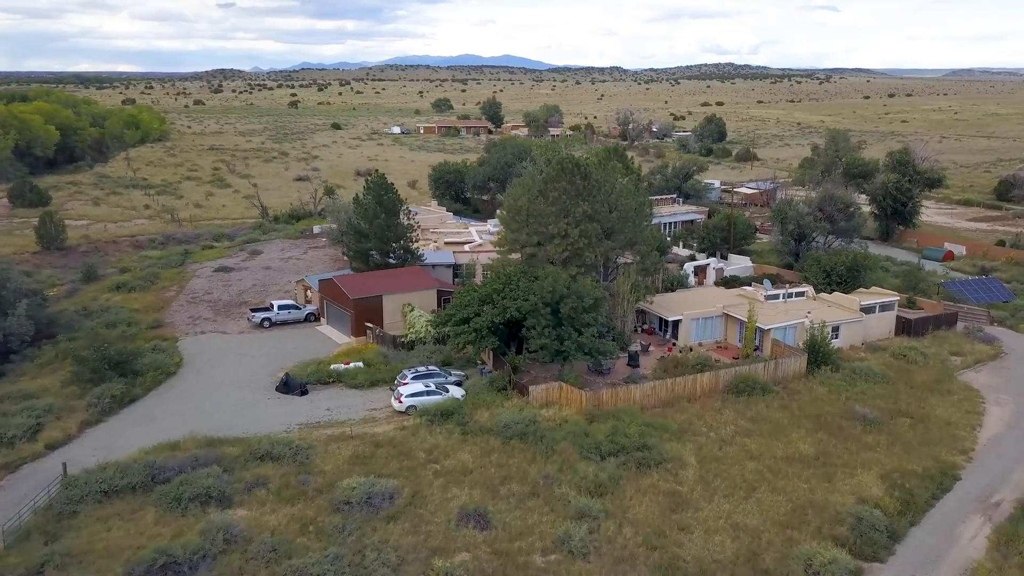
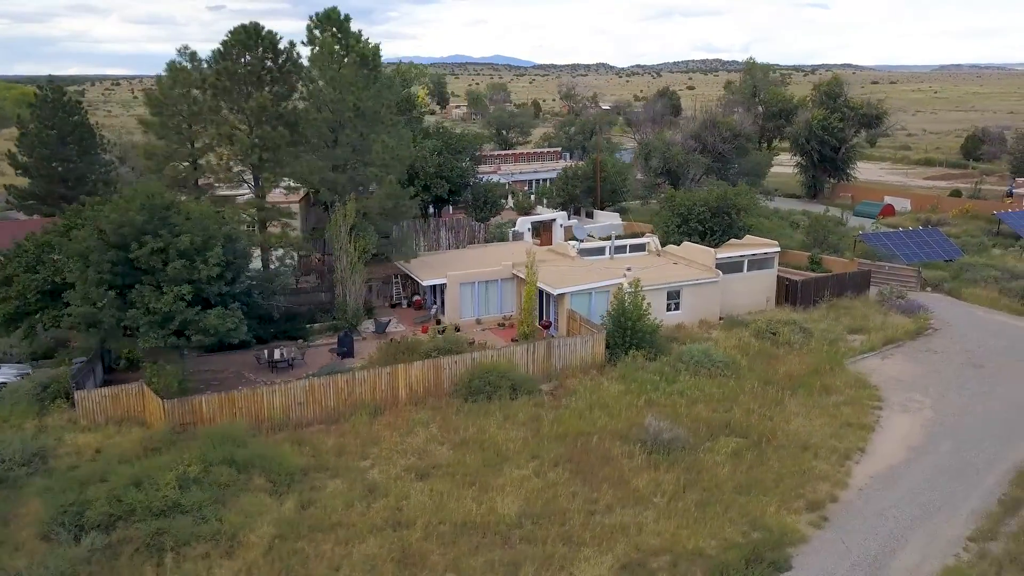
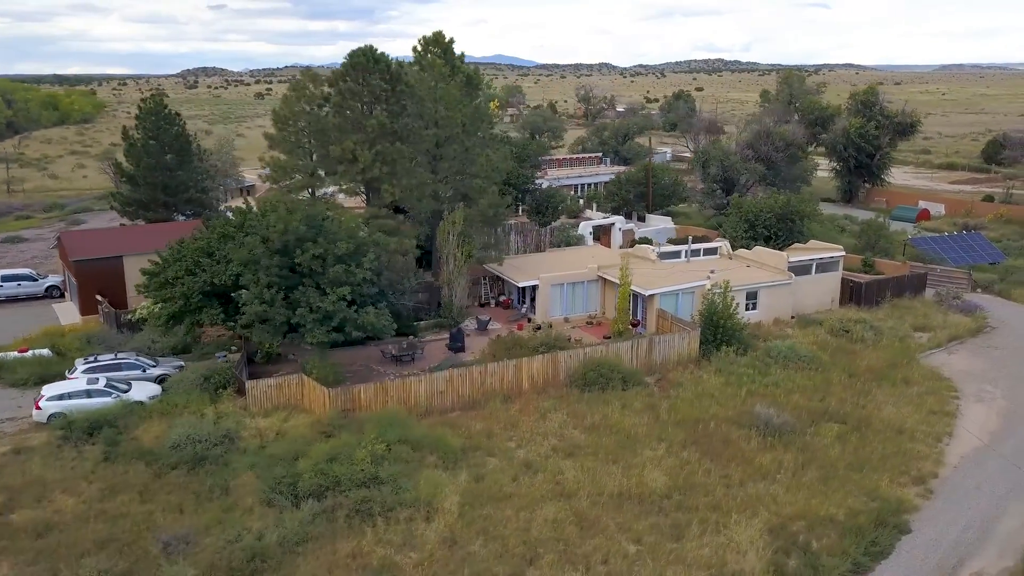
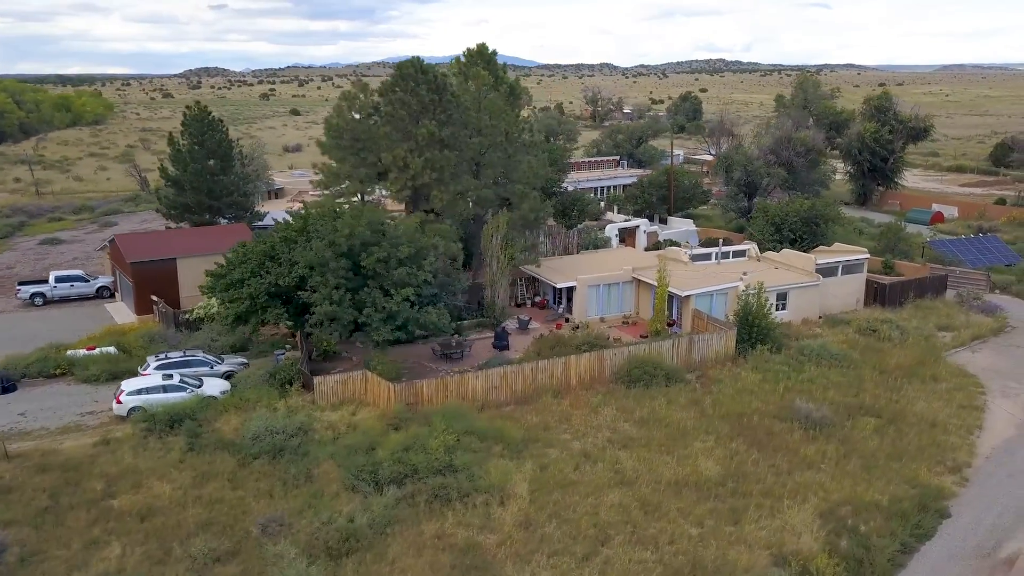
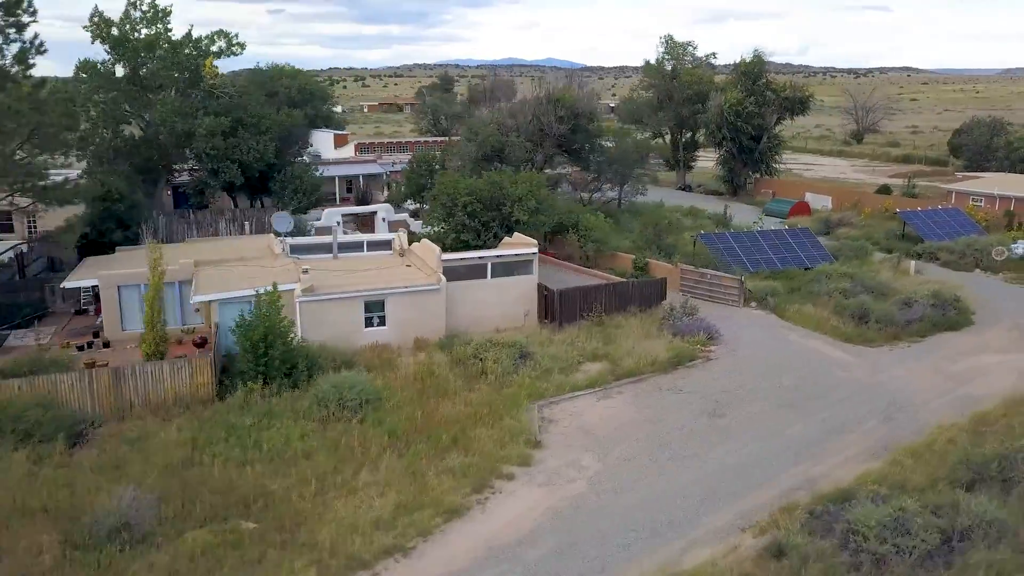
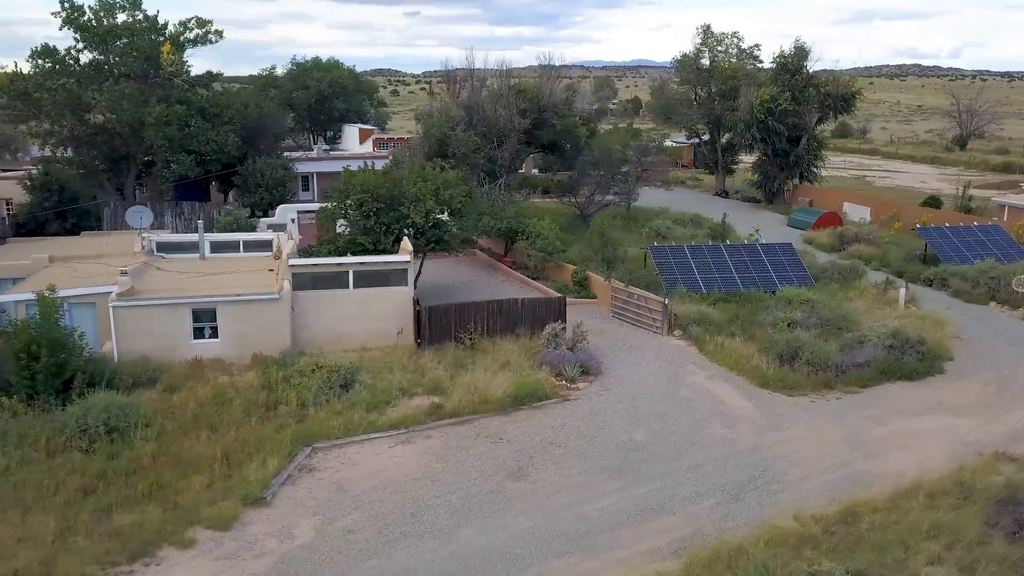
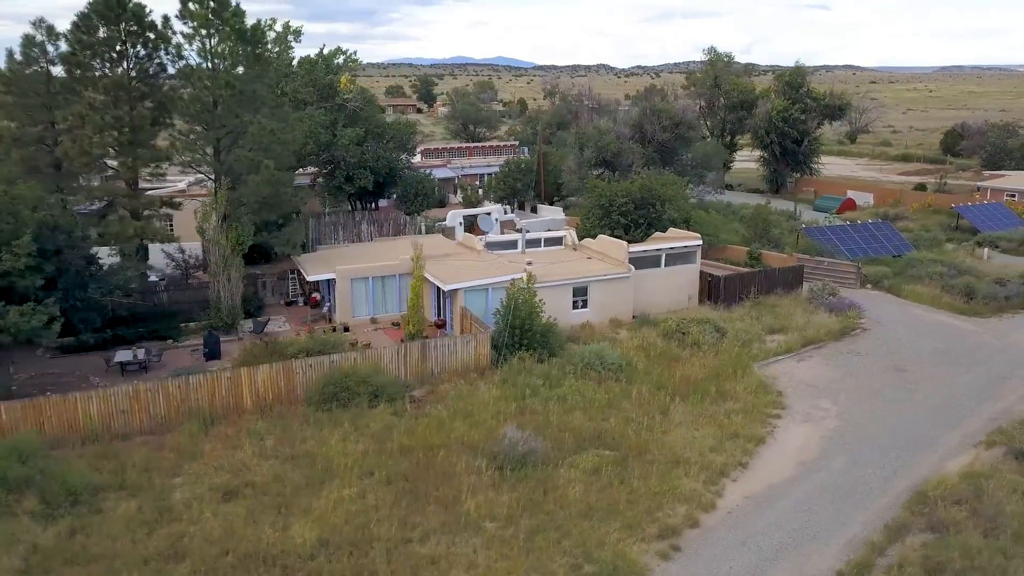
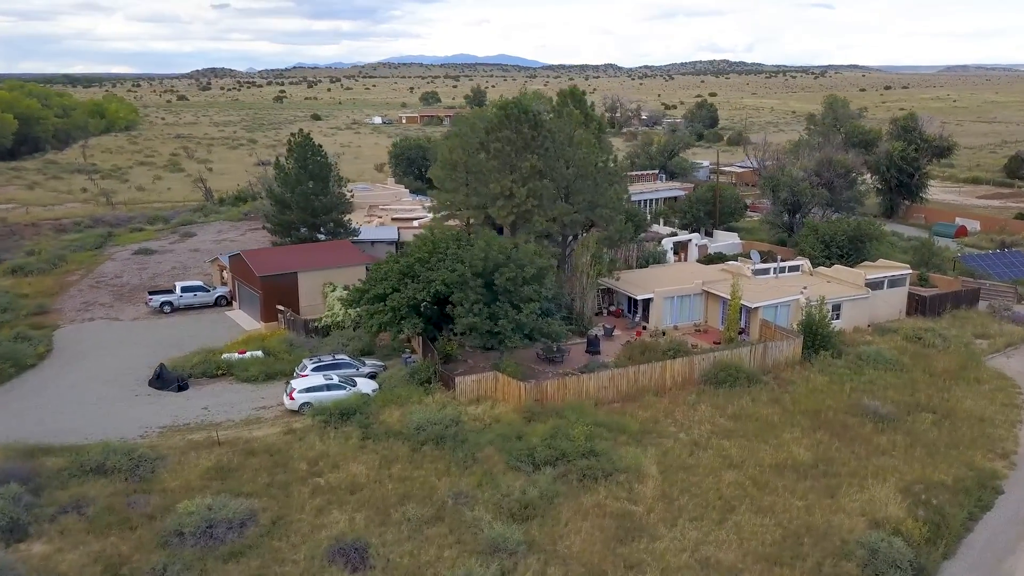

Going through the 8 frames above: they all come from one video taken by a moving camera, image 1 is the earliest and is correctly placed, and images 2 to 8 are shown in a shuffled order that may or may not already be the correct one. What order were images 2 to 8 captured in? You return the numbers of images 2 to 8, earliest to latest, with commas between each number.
8, 4, 3, 2, 7, 5, 6
